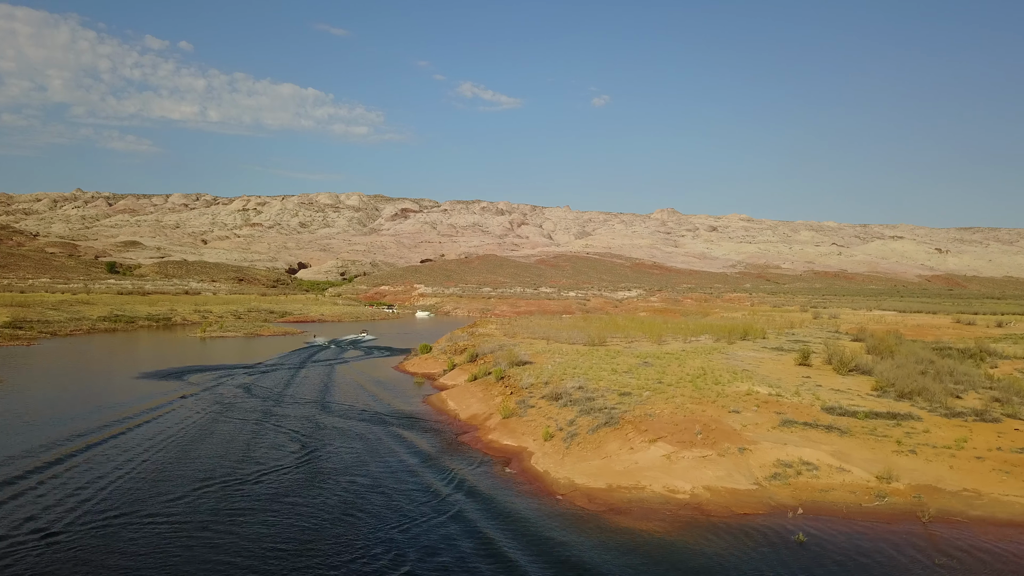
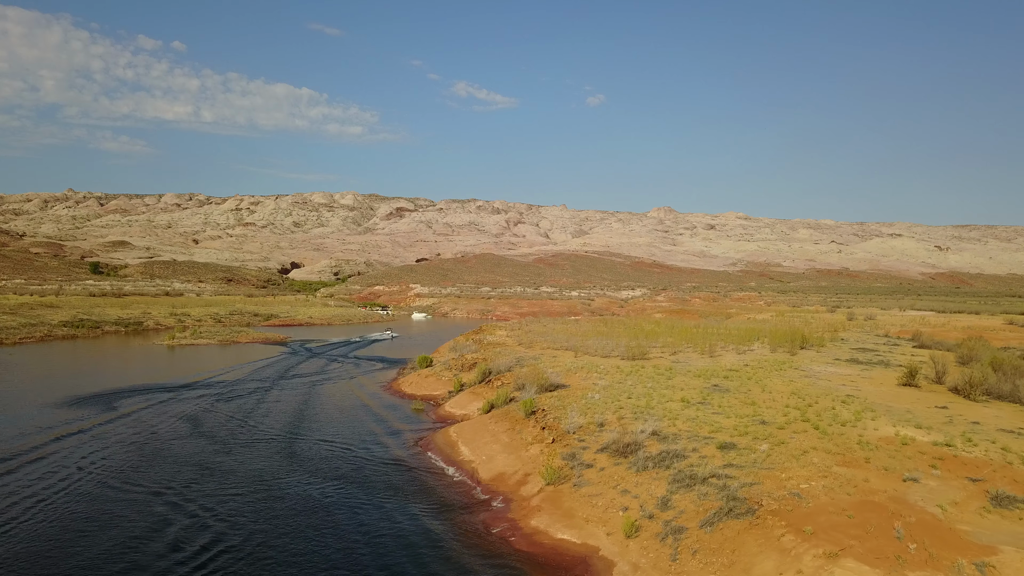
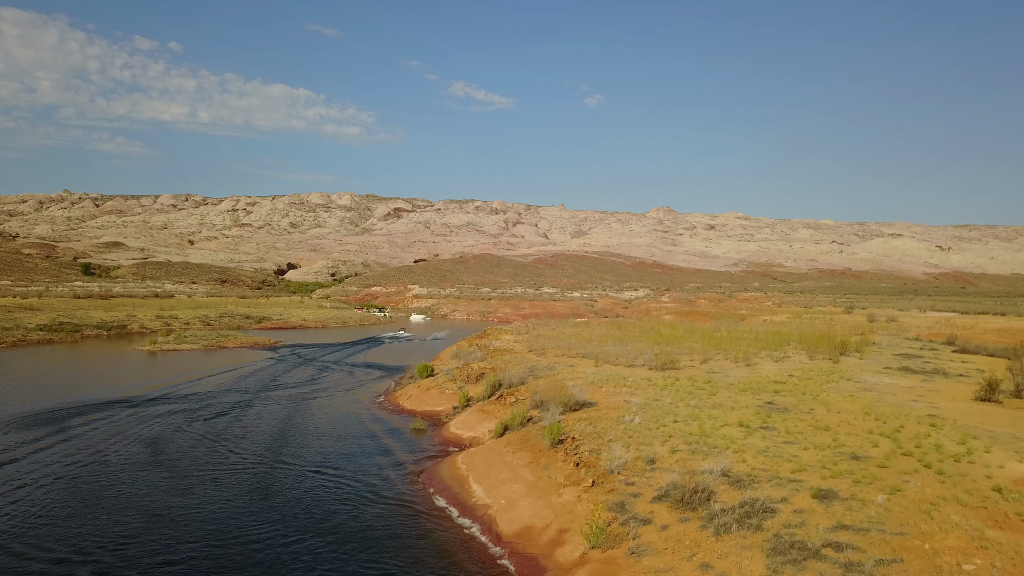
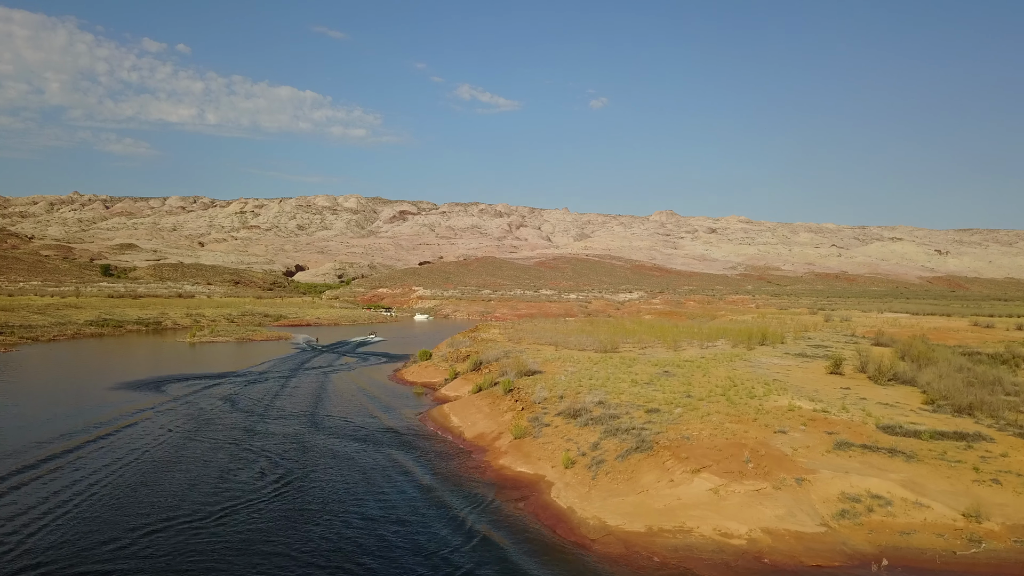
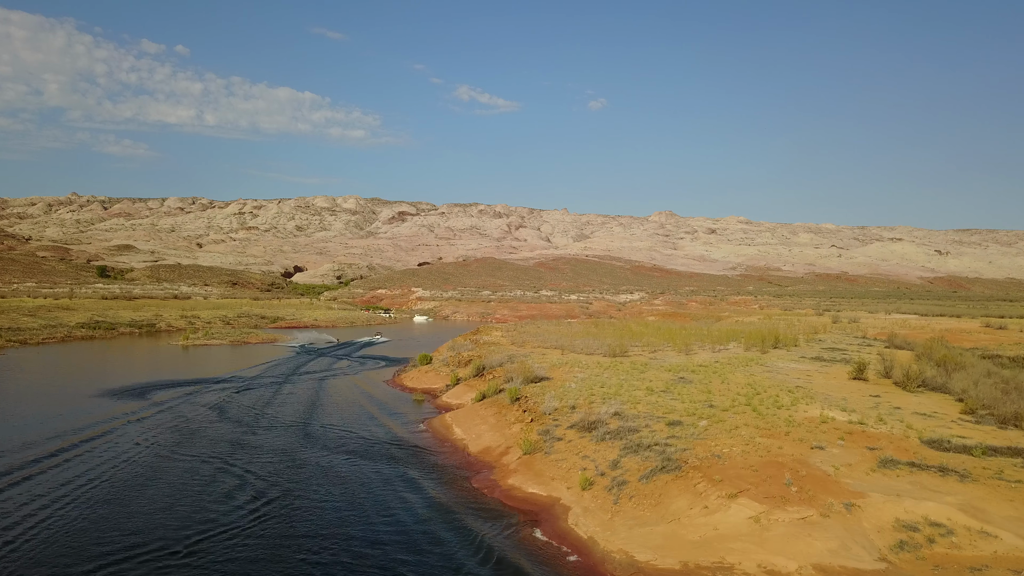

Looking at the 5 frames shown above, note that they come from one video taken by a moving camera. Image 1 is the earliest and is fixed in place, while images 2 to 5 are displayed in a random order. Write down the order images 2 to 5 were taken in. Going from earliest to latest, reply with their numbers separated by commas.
4, 5, 2, 3
